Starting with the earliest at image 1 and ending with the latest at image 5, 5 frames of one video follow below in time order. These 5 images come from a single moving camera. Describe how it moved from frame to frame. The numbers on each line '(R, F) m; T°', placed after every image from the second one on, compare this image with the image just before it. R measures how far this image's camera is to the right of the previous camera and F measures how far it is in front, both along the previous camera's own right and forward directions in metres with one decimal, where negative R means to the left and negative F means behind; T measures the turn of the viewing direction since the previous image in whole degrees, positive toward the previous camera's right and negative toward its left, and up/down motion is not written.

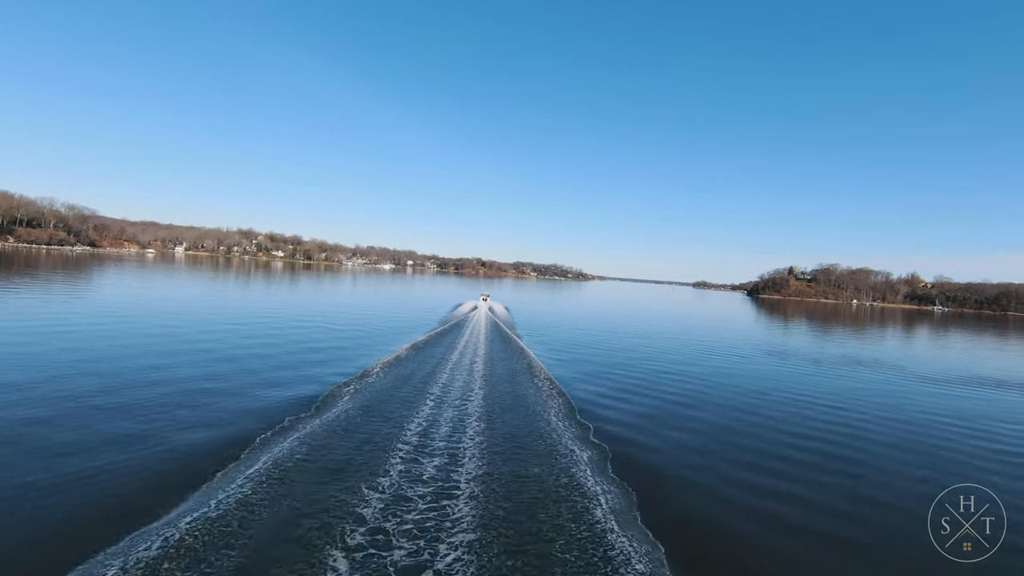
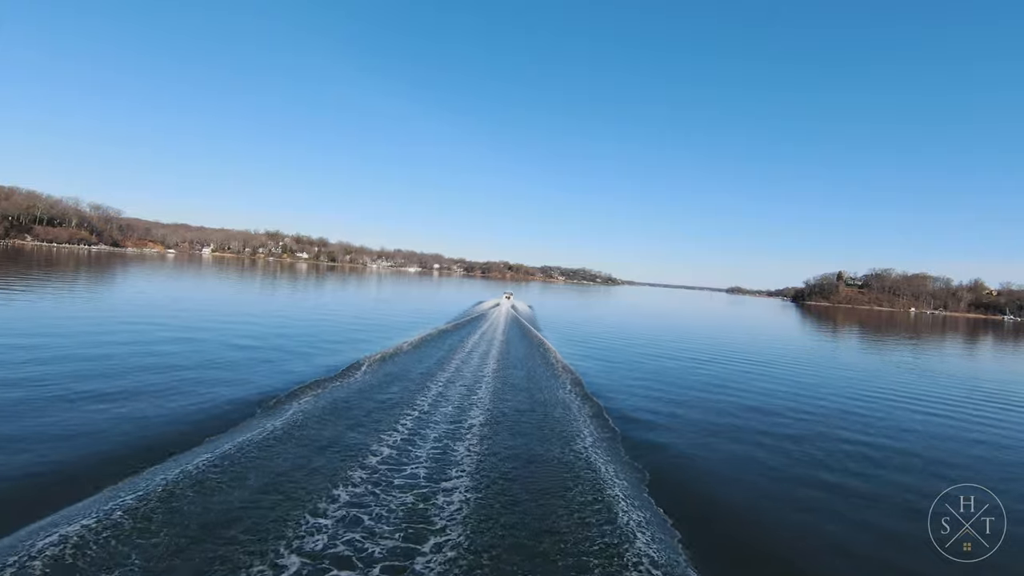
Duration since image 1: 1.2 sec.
(0.0, +2.2) m; -3°
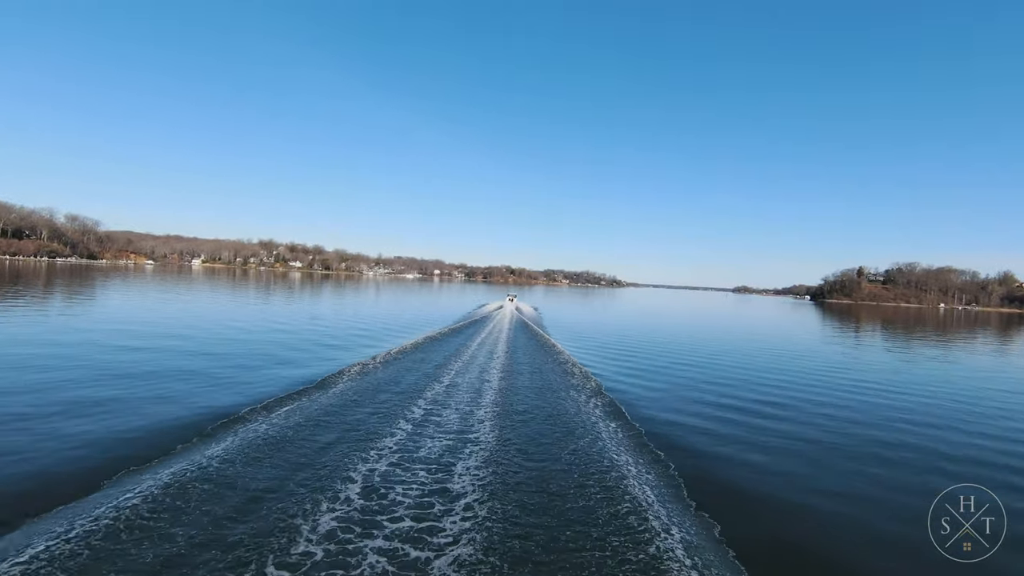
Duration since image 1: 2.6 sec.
(0.0, +2.6) m; 0°
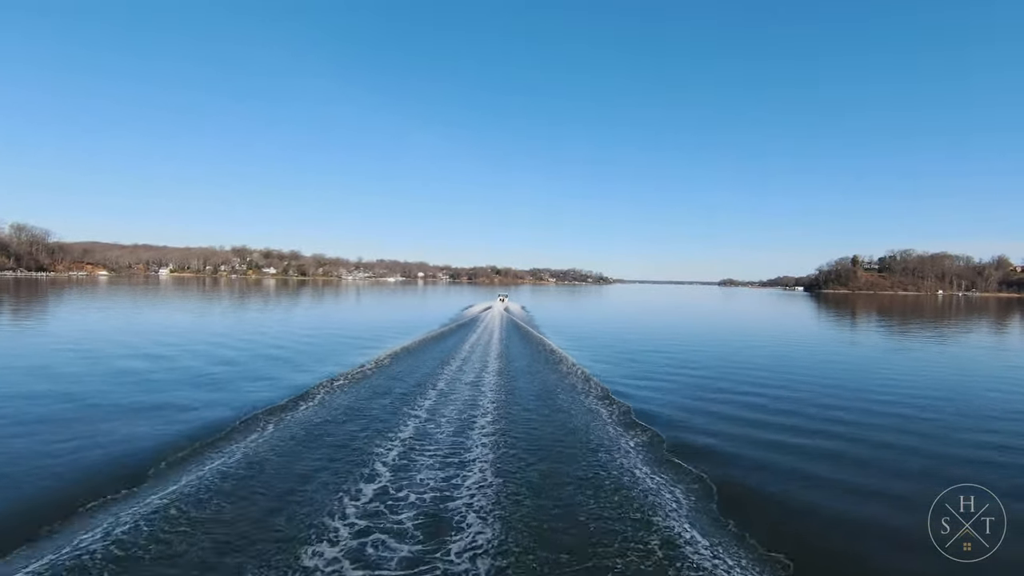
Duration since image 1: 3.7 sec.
(+0.1, +2.1) m; +1°
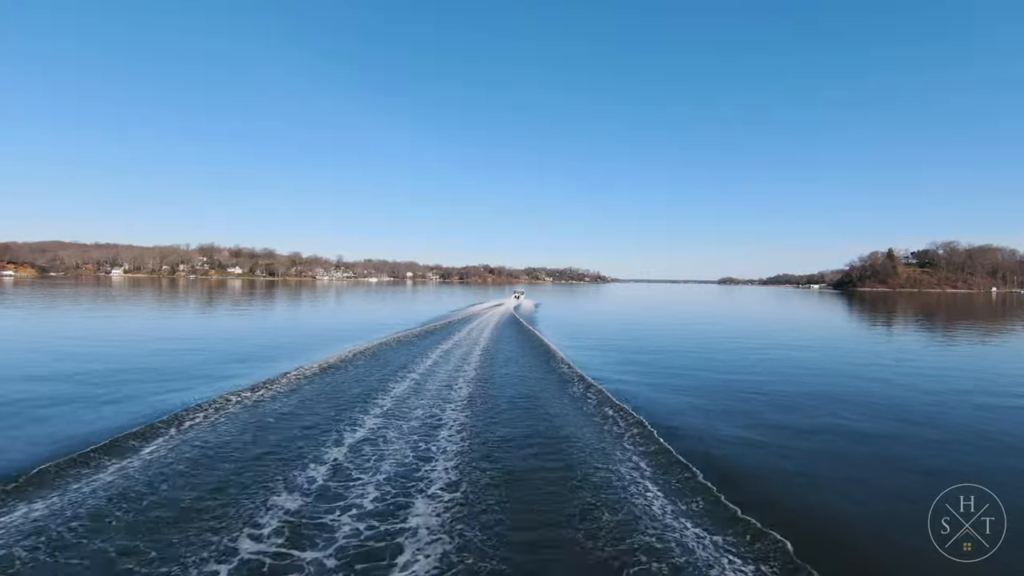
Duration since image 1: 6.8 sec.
(+0.4, +5.6) m; 0°
